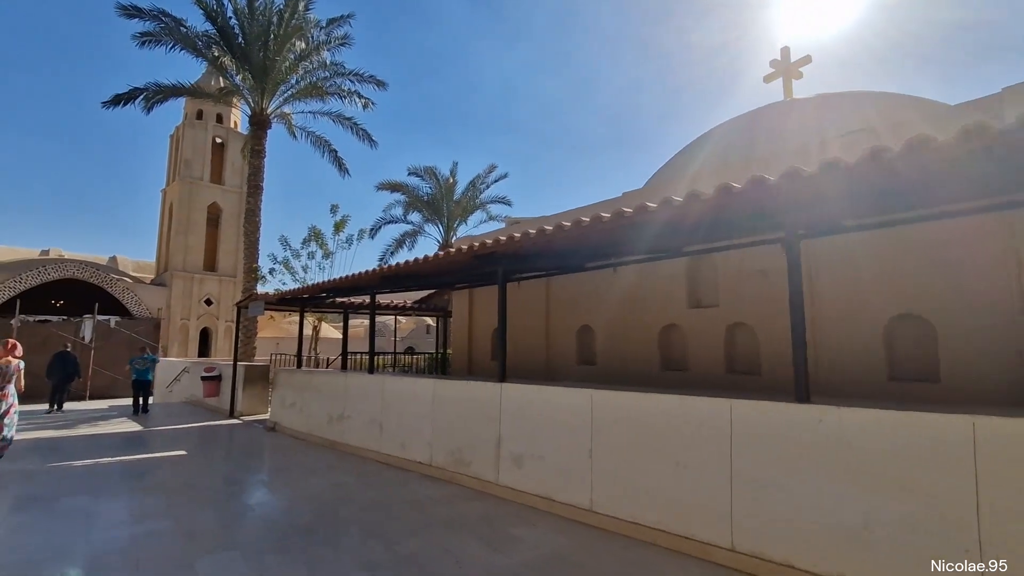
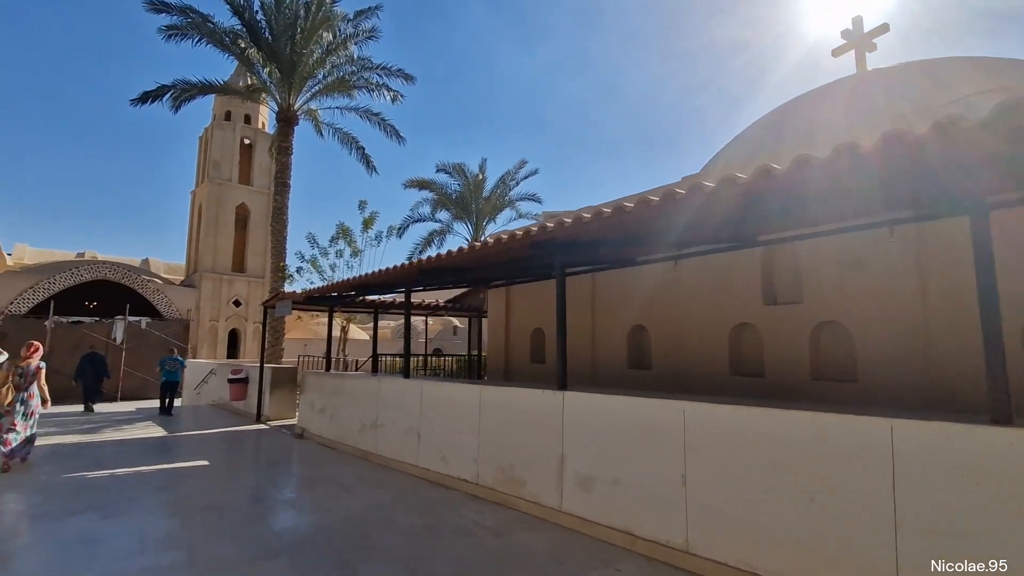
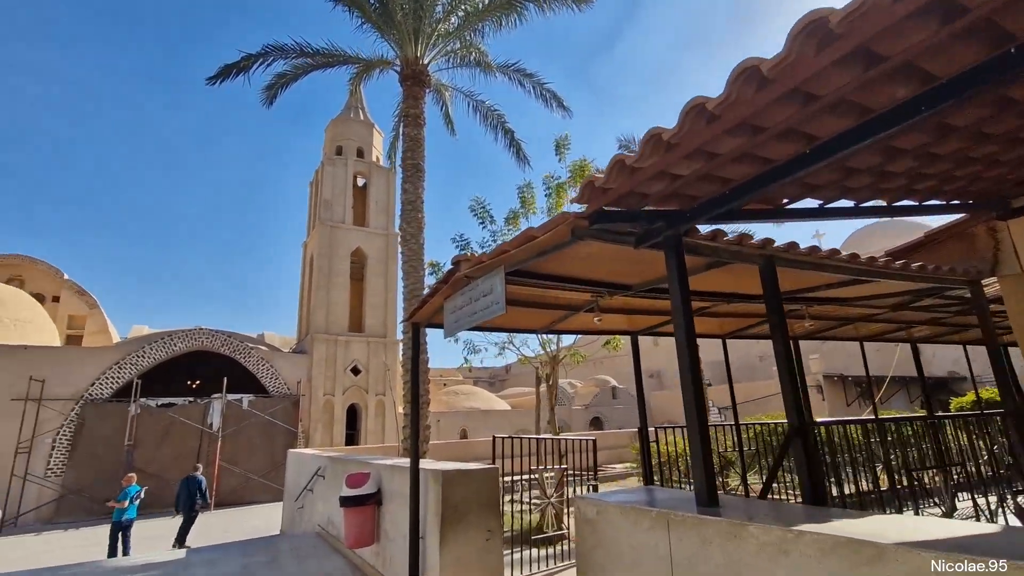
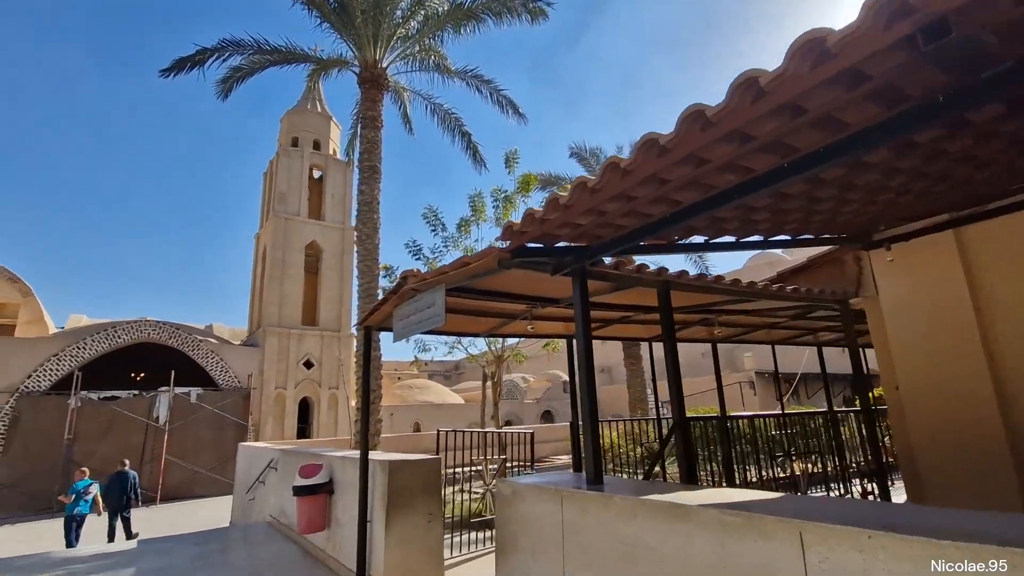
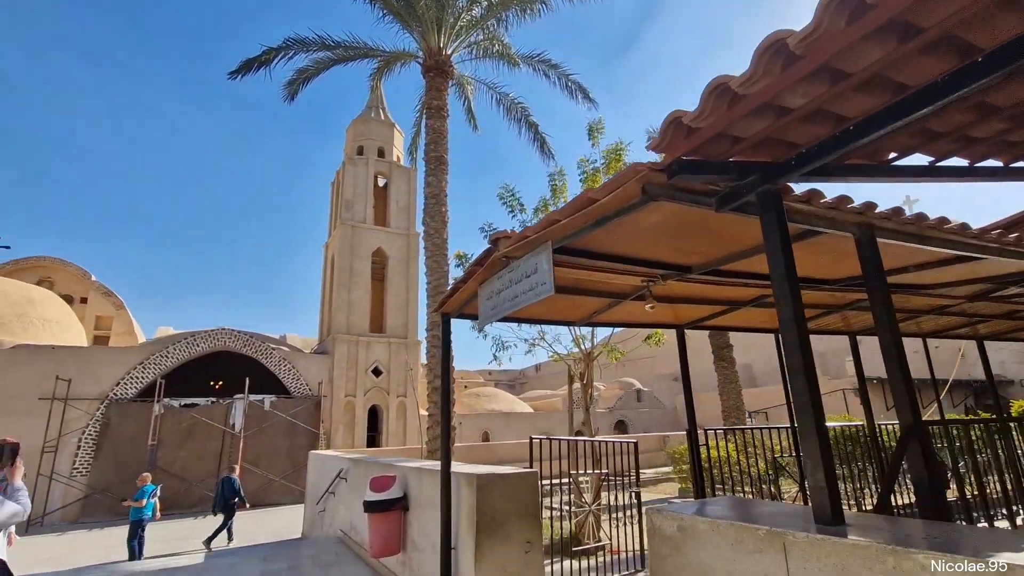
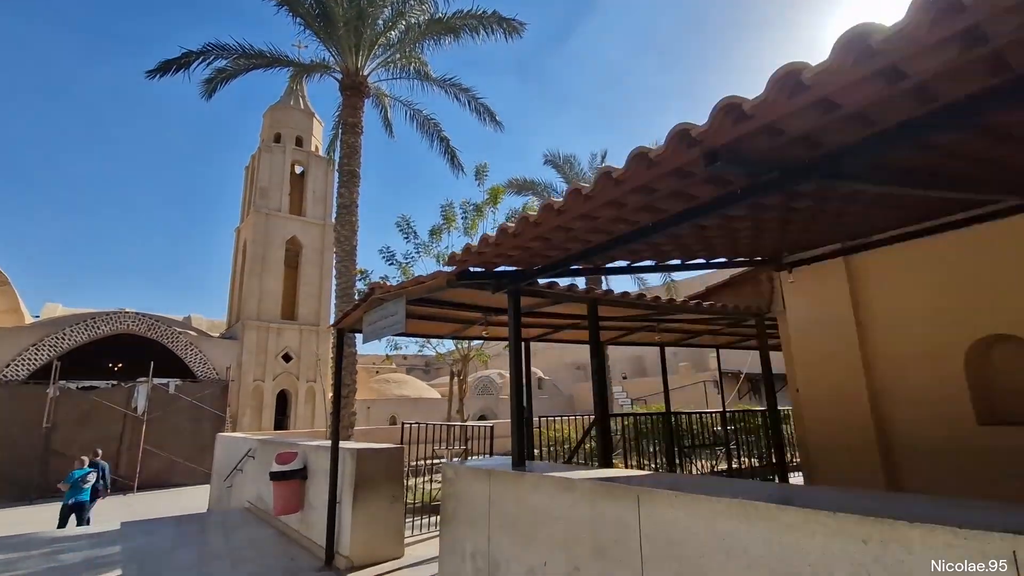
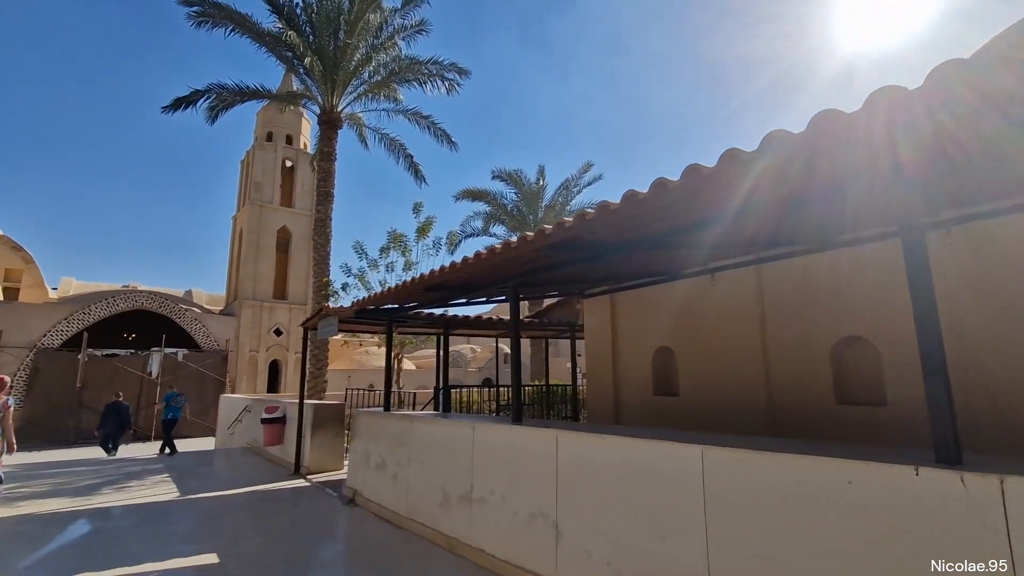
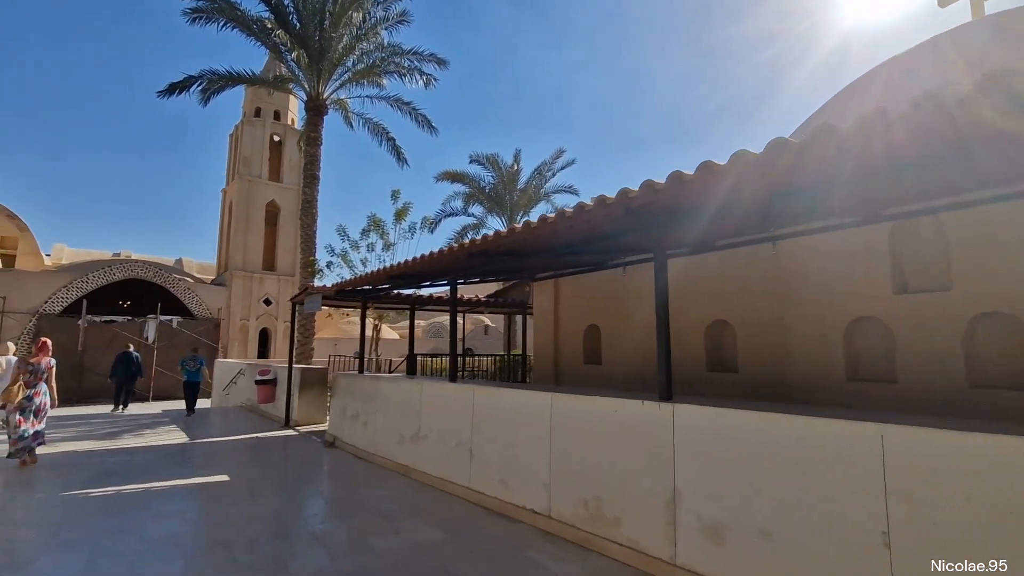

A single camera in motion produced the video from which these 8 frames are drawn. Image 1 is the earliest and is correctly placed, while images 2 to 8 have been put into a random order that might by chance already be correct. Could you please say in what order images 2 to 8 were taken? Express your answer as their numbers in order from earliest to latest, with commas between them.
2, 8, 7, 6, 4, 3, 5
